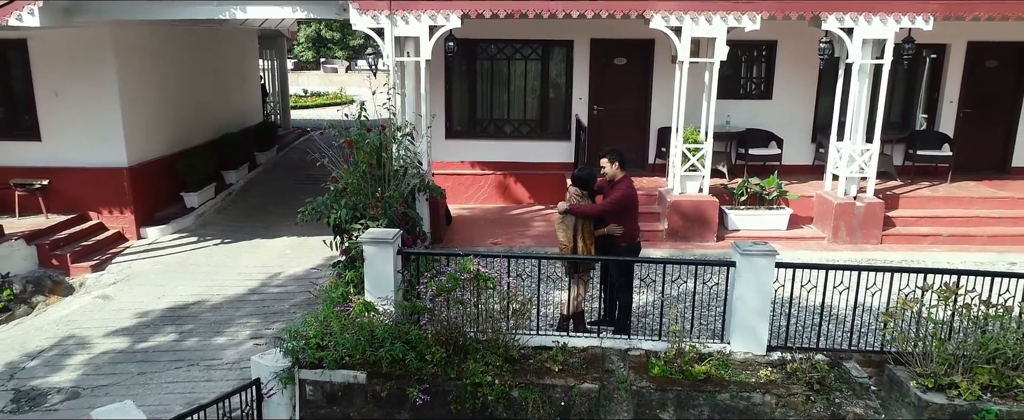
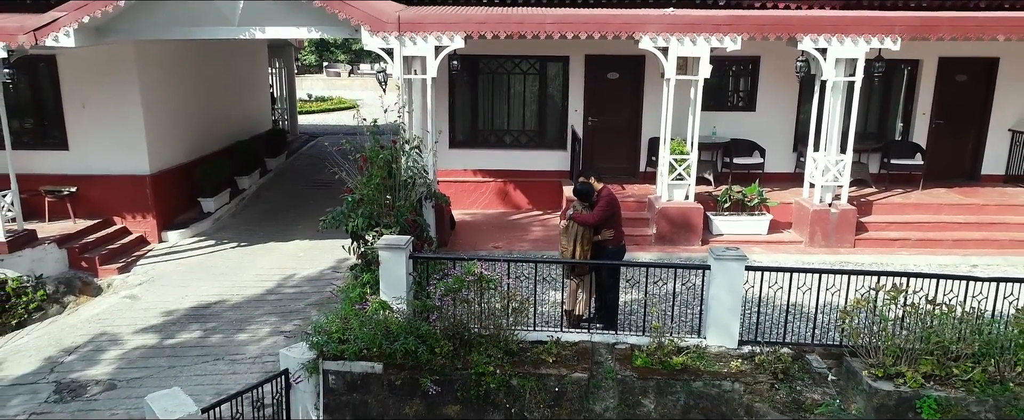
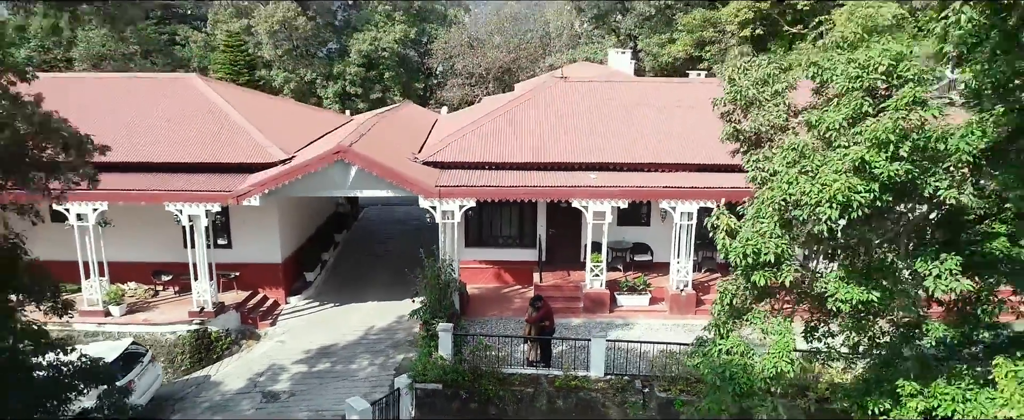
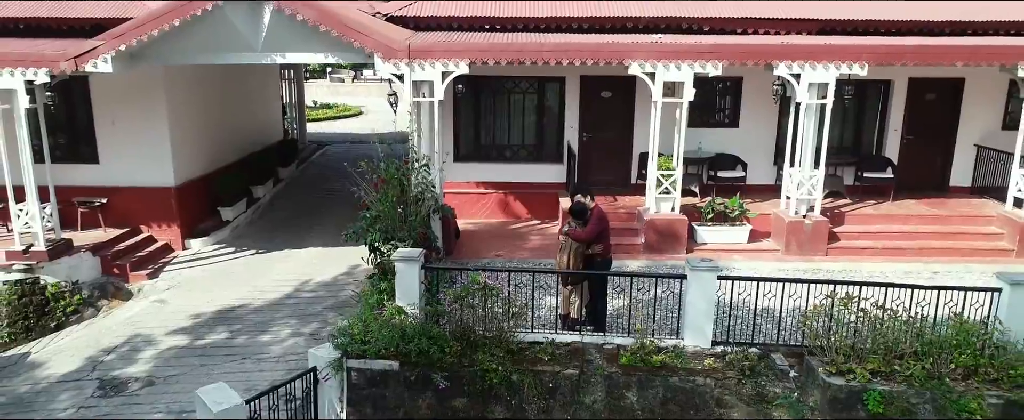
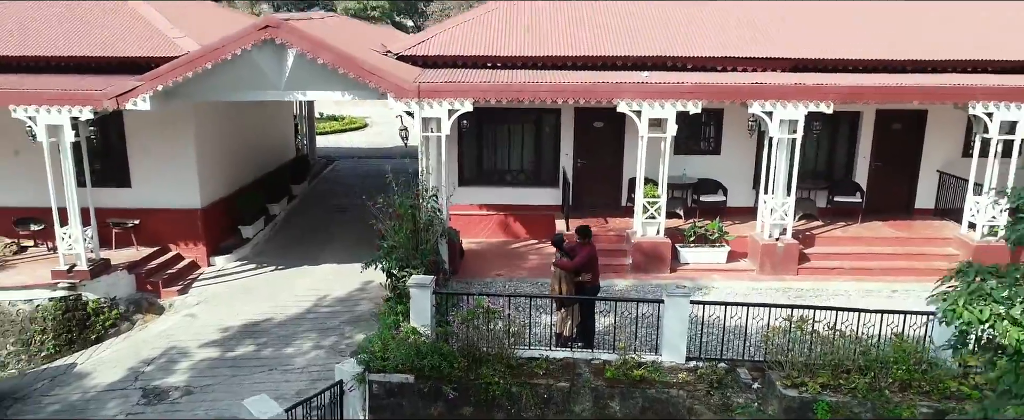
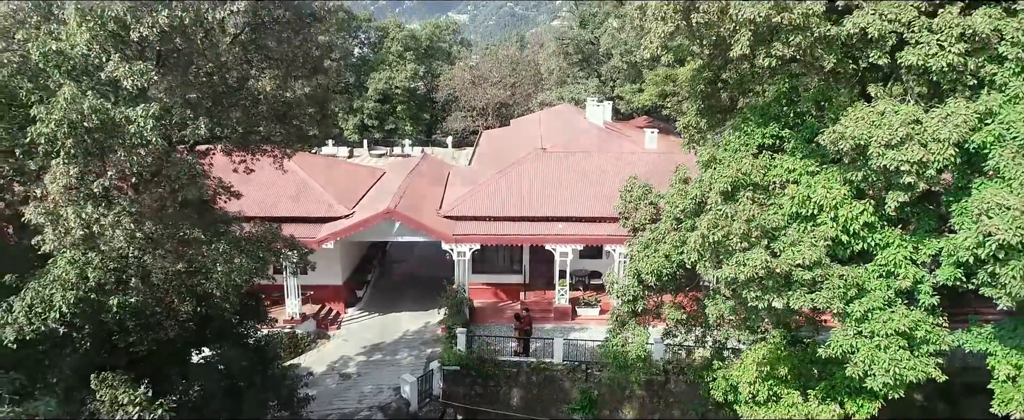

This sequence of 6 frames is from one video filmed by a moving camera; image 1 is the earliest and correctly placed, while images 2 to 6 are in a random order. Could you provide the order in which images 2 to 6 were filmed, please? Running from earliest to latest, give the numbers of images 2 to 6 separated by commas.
2, 4, 5, 3, 6
